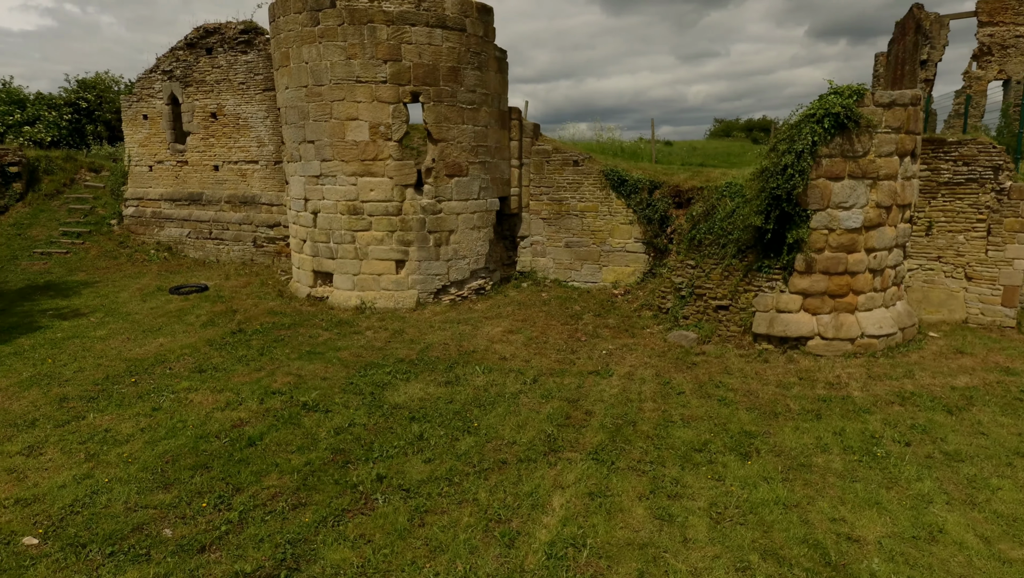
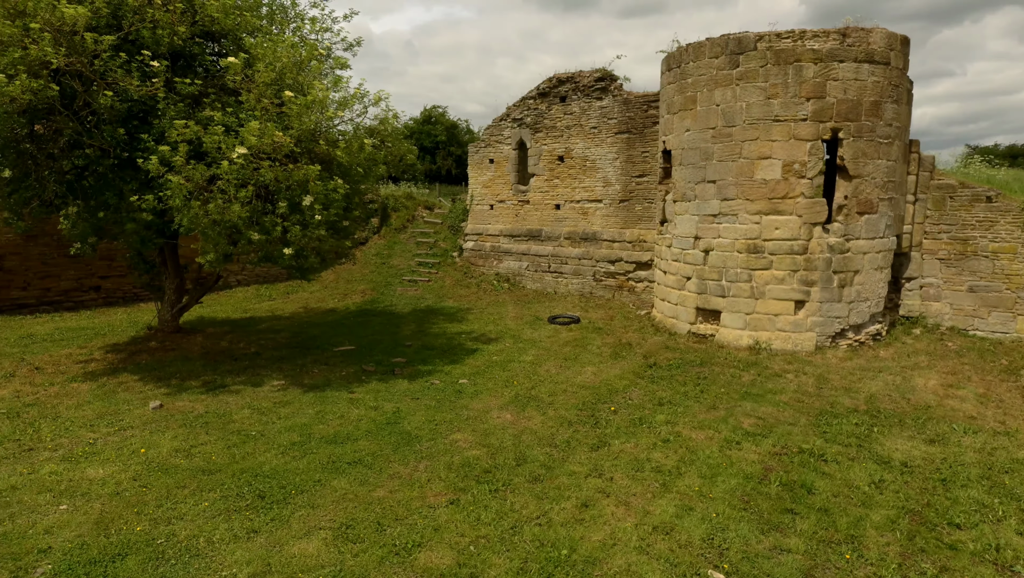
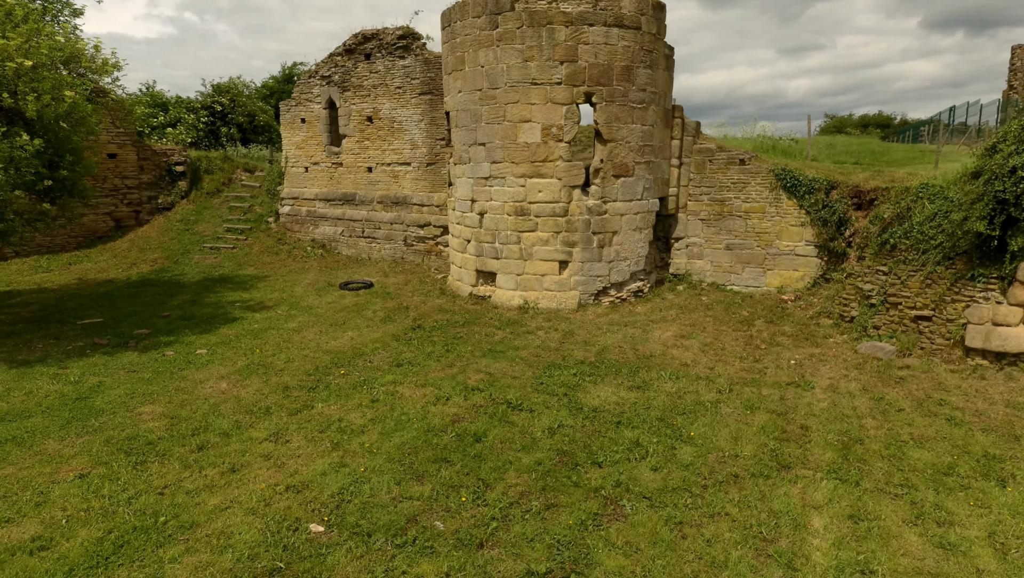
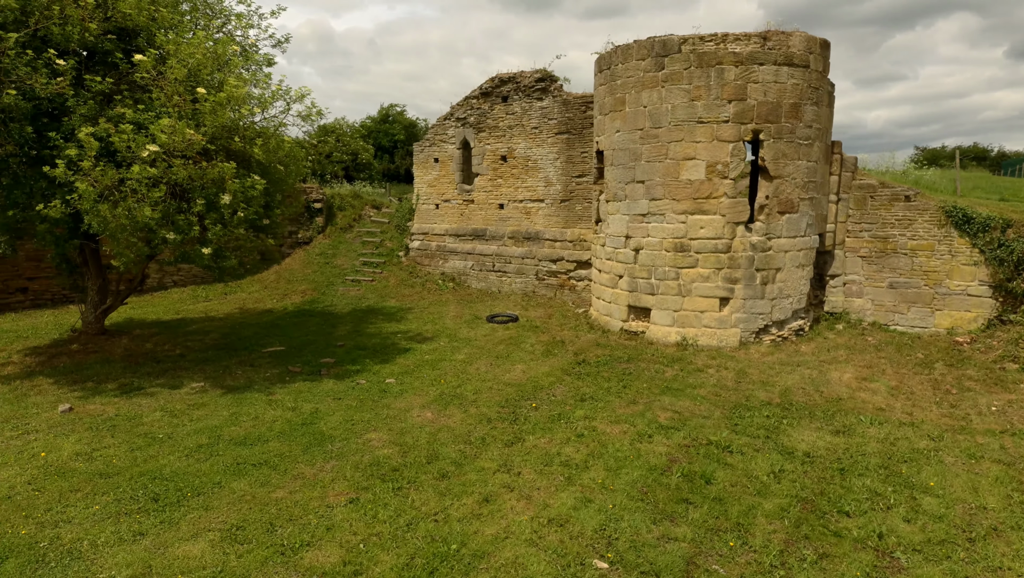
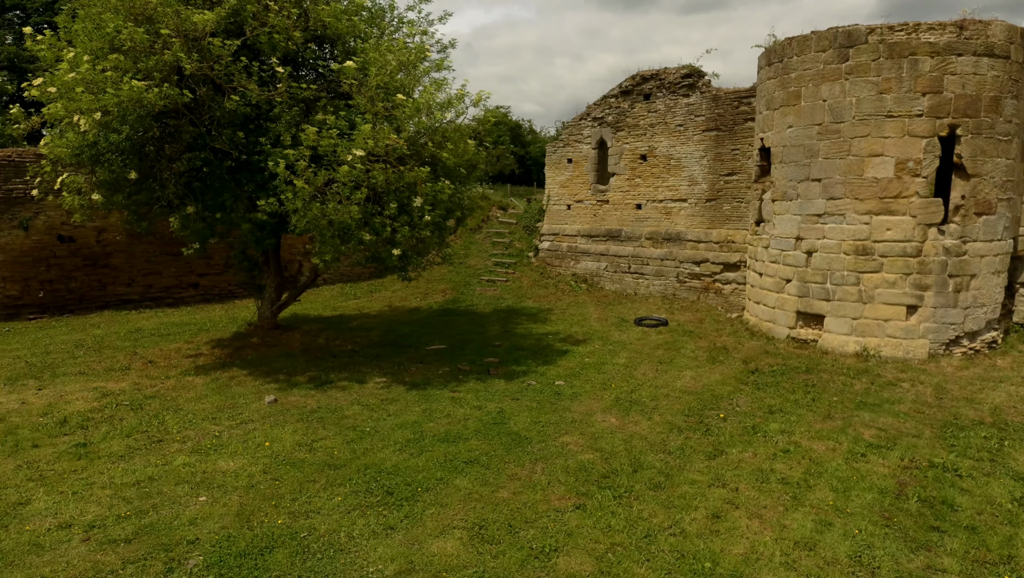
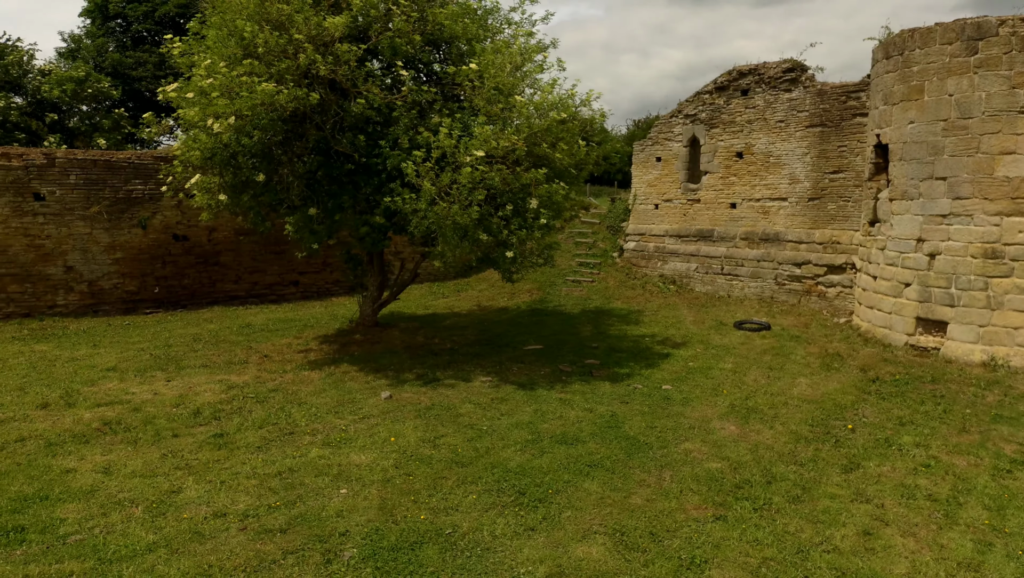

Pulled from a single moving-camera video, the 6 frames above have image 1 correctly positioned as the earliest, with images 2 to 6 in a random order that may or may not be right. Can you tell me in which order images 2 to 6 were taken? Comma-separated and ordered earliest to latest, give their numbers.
3, 4, 2, 5, 6
